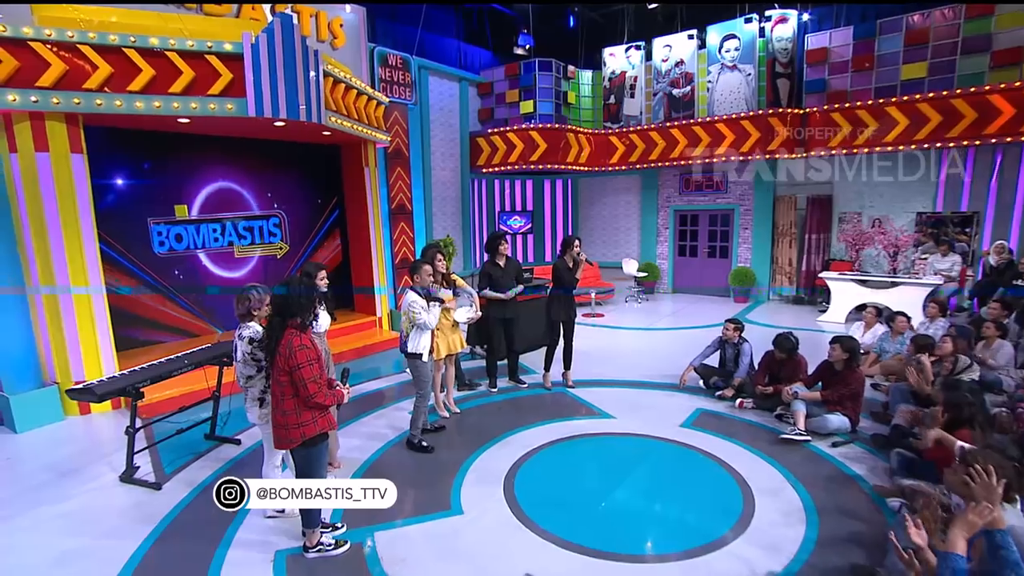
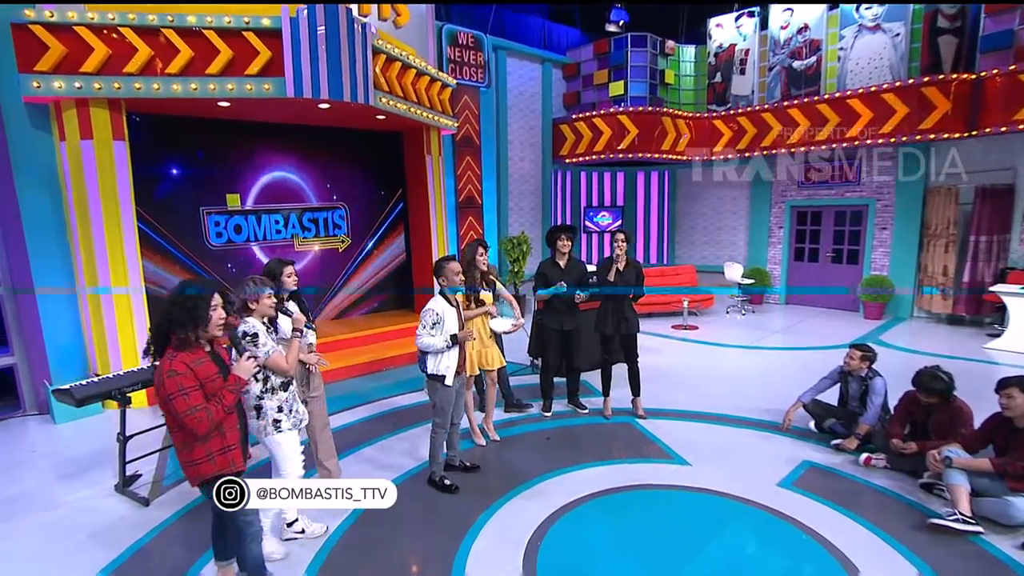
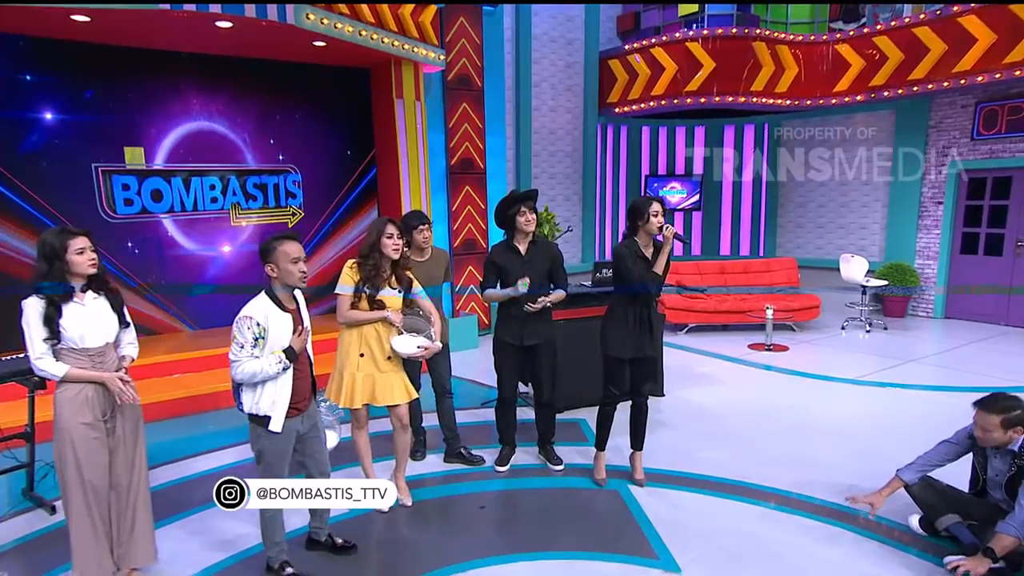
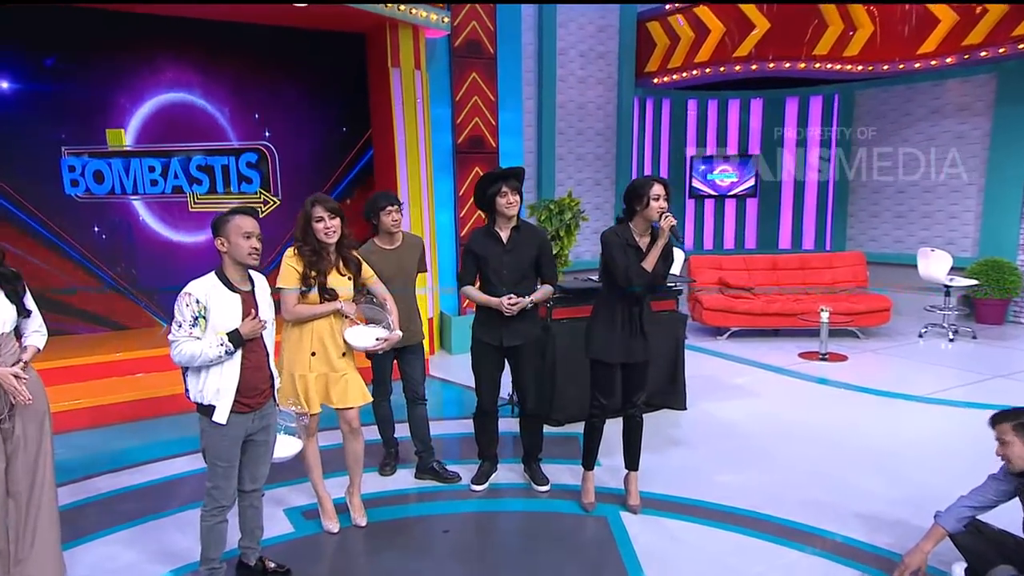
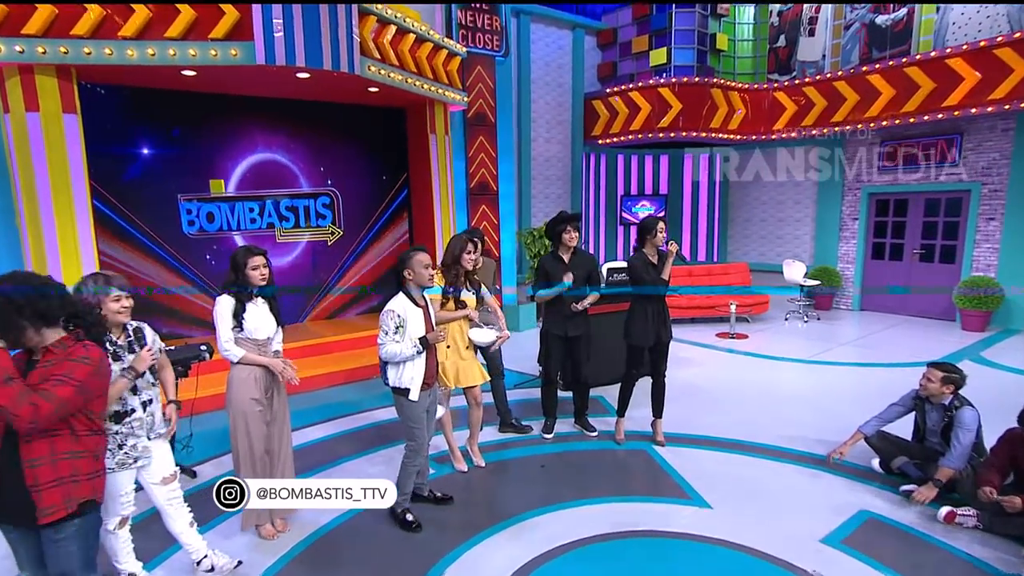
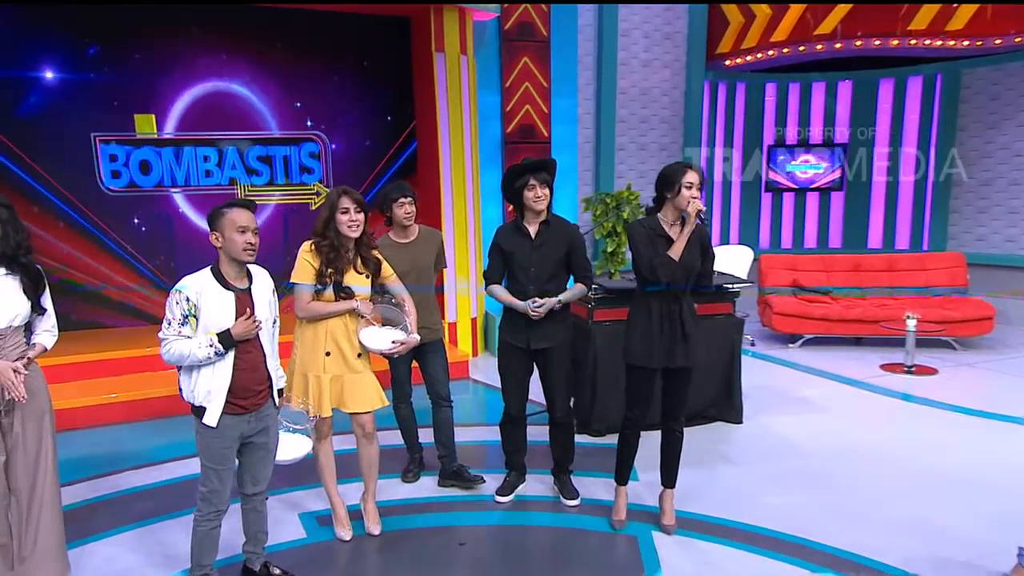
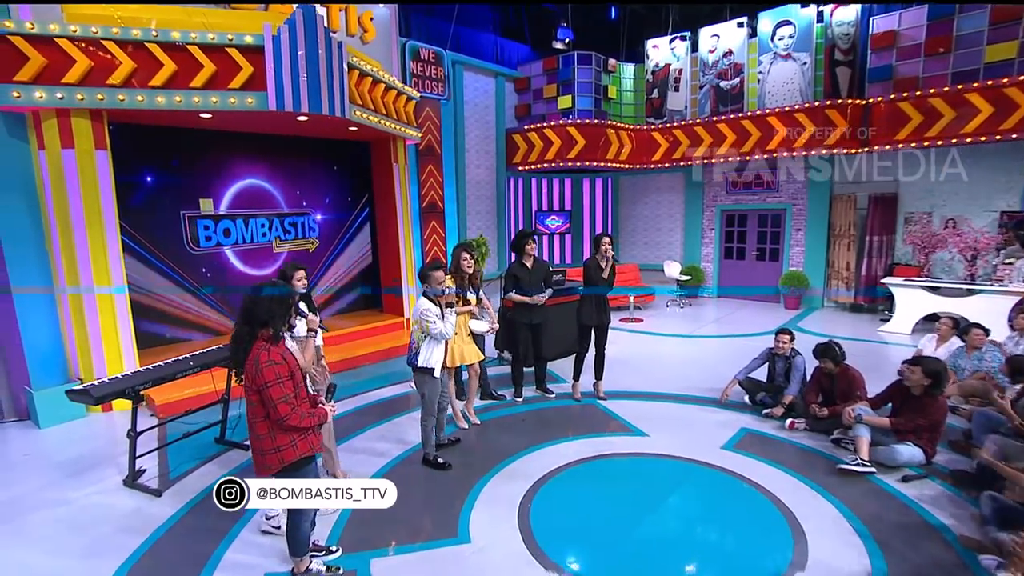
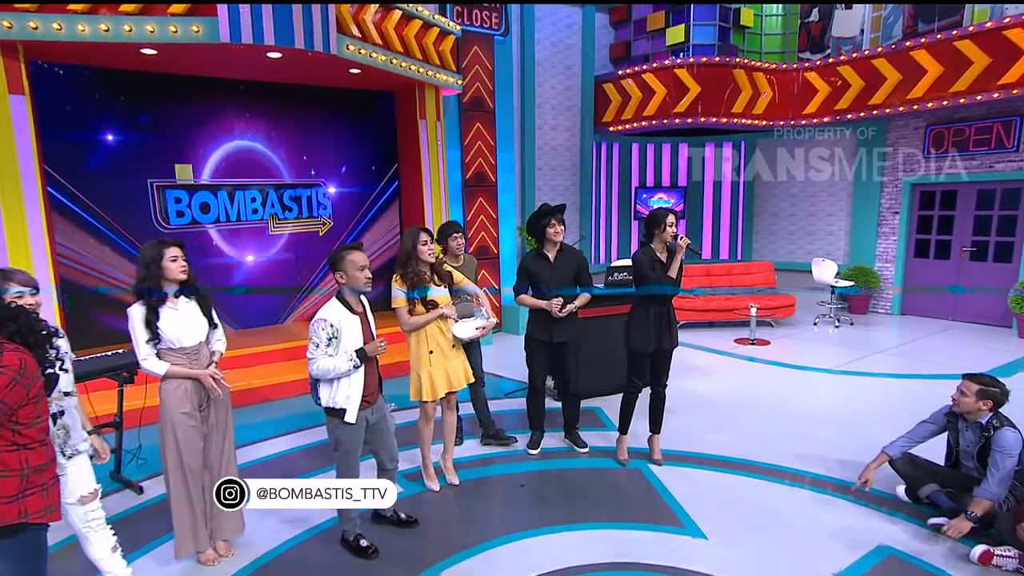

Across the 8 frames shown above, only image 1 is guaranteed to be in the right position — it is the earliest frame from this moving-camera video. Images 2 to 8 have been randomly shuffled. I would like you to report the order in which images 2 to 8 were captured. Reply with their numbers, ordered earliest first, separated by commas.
7, 2, 5, 8, 3, 4, 6
